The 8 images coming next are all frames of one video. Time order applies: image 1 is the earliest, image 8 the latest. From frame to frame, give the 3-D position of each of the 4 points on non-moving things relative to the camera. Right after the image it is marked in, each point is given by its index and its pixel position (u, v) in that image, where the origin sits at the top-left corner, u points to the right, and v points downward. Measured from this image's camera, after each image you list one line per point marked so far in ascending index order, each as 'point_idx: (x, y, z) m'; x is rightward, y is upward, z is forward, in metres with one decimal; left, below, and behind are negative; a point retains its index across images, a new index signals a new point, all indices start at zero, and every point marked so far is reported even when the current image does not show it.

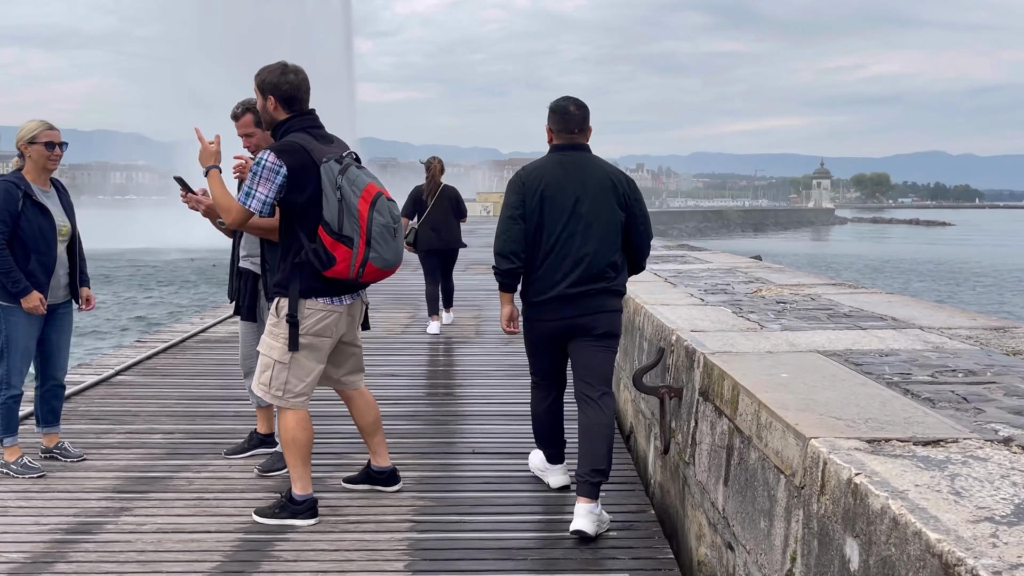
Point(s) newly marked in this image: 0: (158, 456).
0: (-1.7, -0.8, +3.9) m
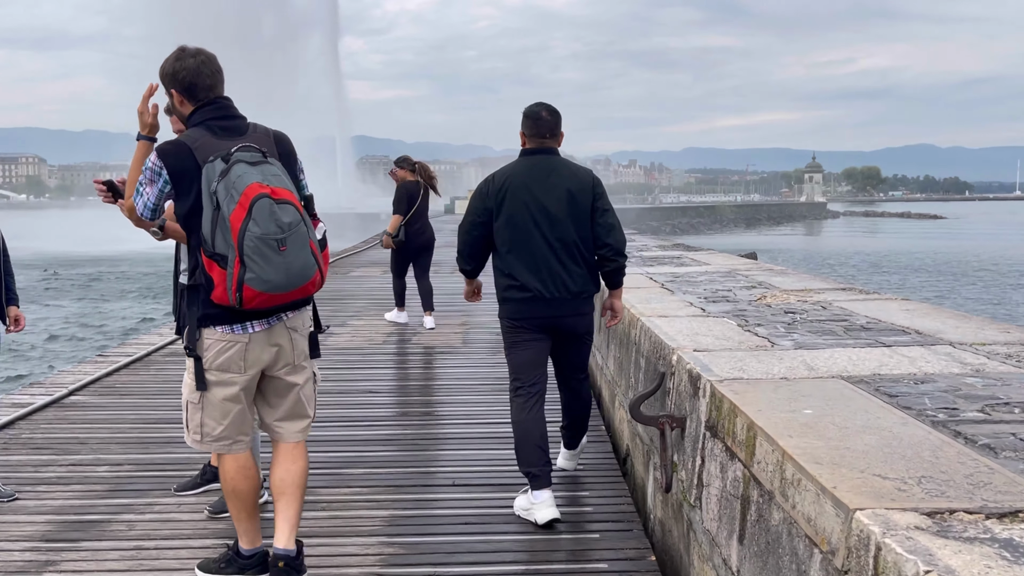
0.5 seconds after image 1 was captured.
0: (-1.7, -0.9, +3.5) m
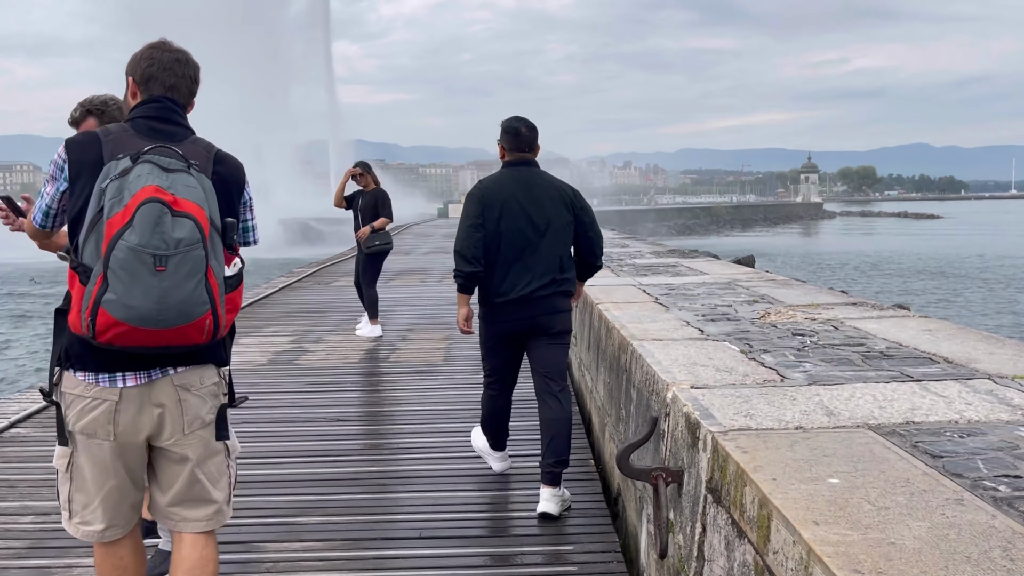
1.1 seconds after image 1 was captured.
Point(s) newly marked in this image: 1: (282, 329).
0: (-1.8, -1.0, +3.0) m
1: (-2.1, -0.4, +7.7) m
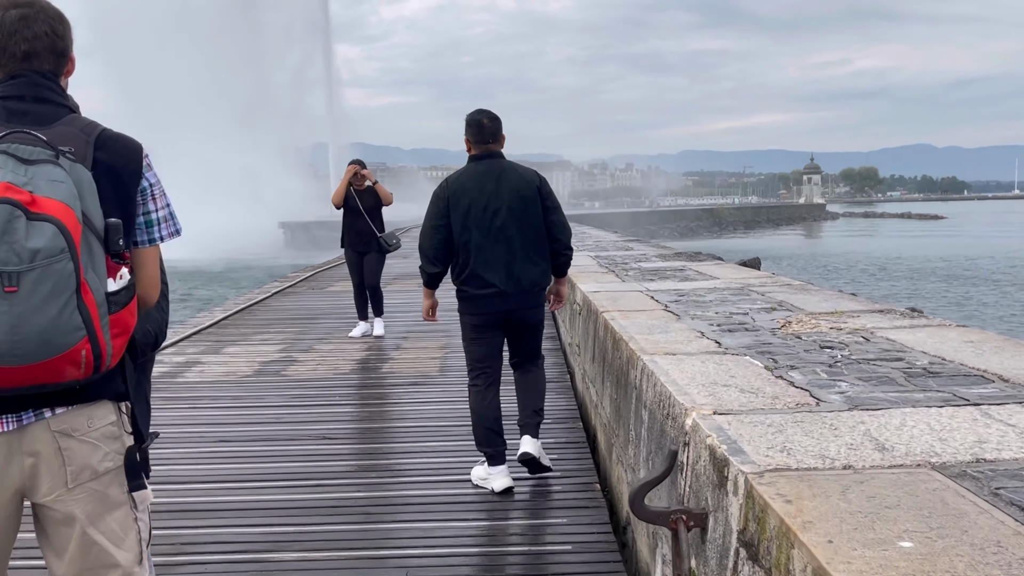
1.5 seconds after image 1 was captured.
0: (-1.8, -1.0, +2.7) m
1: (-2.1, -0.4, +7.4) m
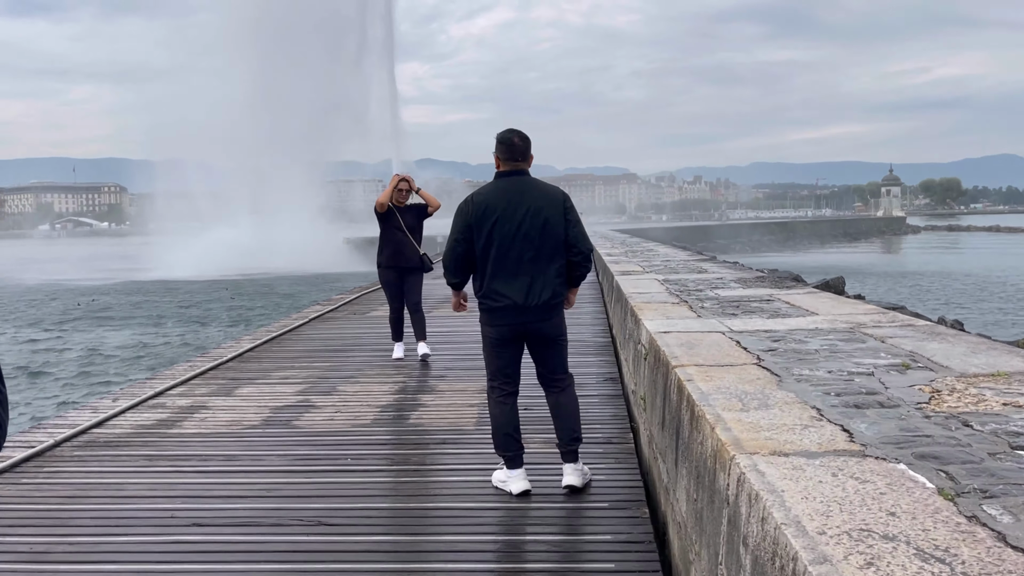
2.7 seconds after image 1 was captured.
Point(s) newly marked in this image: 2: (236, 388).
0: (-1.8, -1.2, +1.8) m
1: (-1.7, -0.7, +6.5) m
2: (-2.0, -0.7, +6.1) m
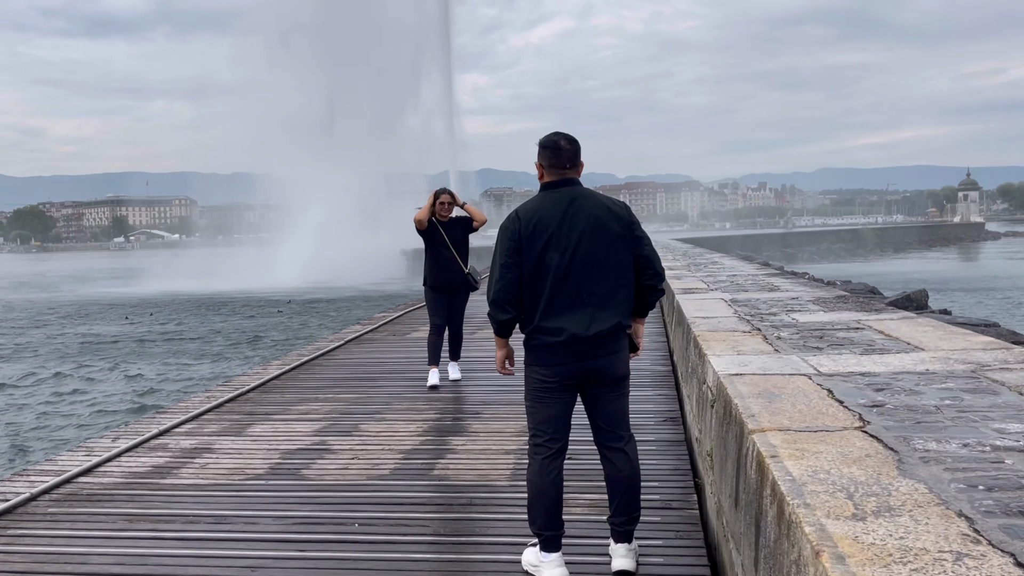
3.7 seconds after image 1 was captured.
0: (-1.8, -1.3, +1.2) m
1: (-1.4, -0.9, +5.9) m
2: (-1.7, -0.9, +5.5) m
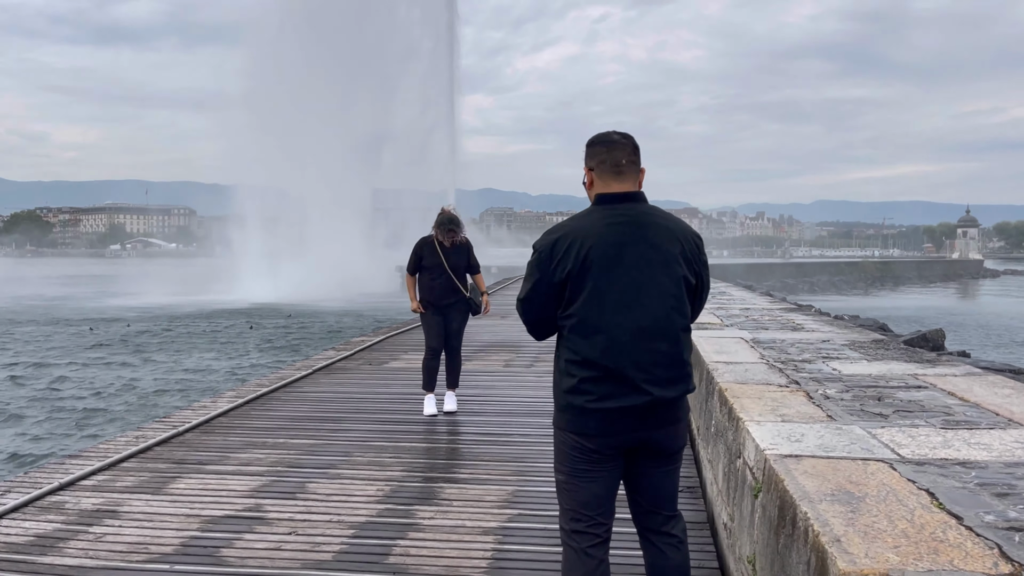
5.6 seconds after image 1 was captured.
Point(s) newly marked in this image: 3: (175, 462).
0: (-1.9, -1.3, +0.2) m
1: (-1.5, -1.0, +4.9) m
2: (-1.8, -1.0, +4.5) m
3: (-2.0, -1.0, +4.9) m
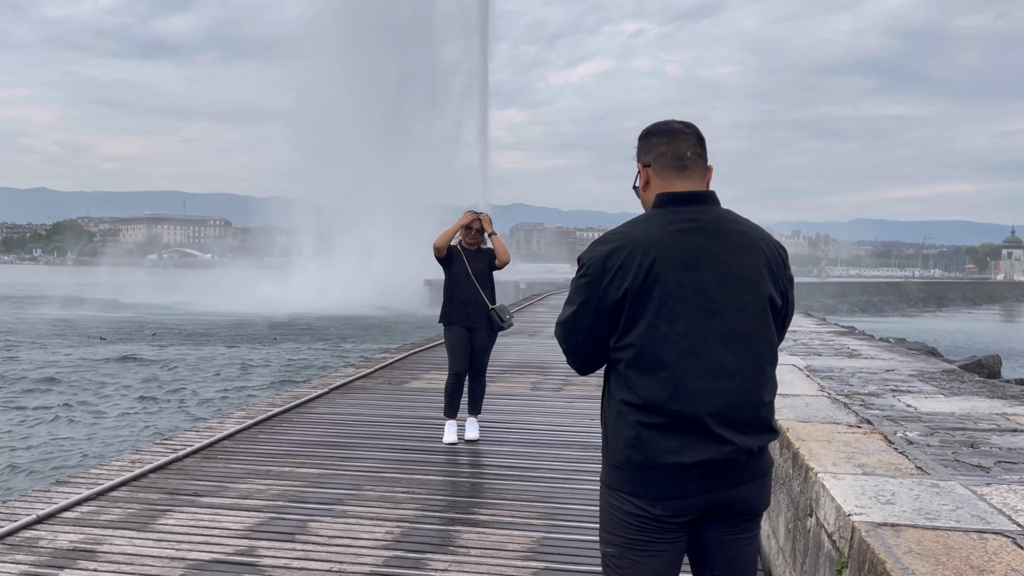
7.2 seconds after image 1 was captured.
0: (-1.9, -1.3, -0.3) m
1: (-1.4, -1.1, +4.5) m
2: (-1.7, -1.1, +4.0) m
3: (-1.8, -1.1, +4.4) m
